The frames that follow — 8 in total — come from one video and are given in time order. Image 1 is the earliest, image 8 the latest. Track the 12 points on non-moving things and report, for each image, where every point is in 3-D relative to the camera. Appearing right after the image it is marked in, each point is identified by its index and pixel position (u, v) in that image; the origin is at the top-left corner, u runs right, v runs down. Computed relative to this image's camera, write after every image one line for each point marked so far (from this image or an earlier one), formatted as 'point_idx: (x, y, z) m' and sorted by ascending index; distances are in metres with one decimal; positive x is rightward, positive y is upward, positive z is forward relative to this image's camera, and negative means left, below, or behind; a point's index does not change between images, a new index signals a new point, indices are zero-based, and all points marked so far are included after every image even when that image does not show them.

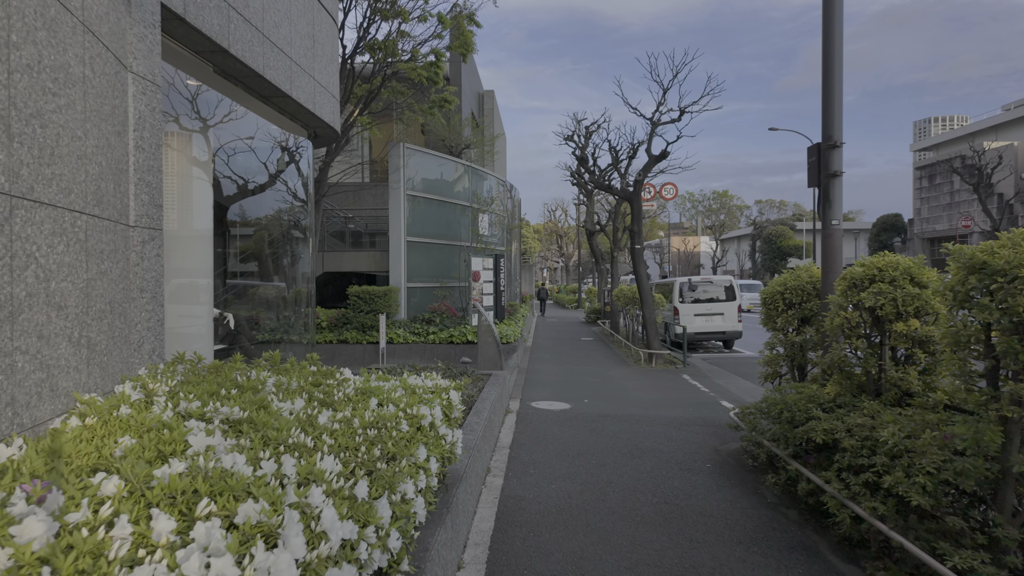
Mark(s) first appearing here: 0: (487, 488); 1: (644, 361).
0: (-0.2, -1.7, +5.2) m
1: (+3.0, -1.7, +13.5) m
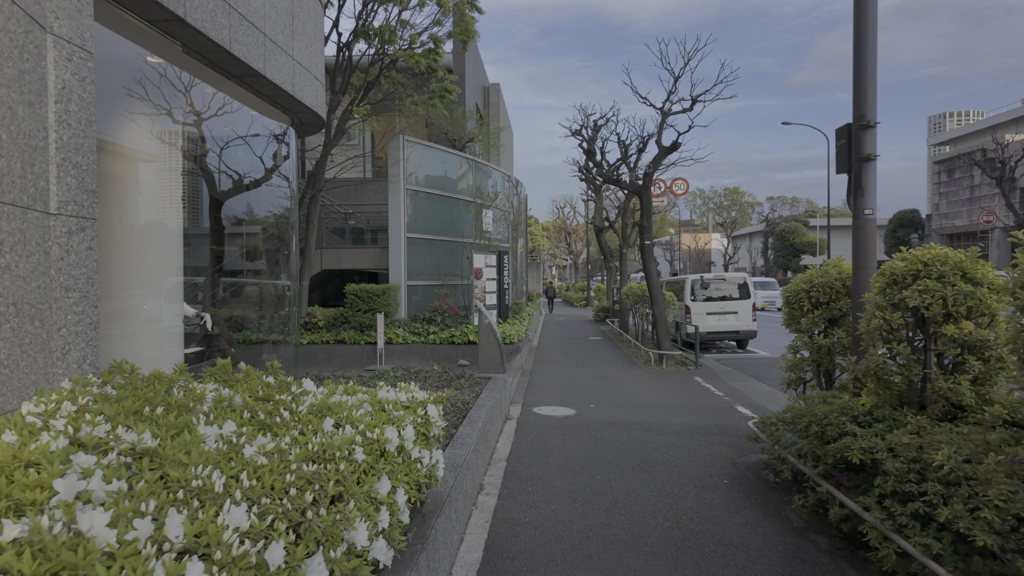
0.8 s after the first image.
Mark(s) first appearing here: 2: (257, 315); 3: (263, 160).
0: (-0.3, -1.7, +4.6) m
1: (+3.1, -1.6, +12.9) m
2: (-3.0, -0.3, +7.3) m
3: (-2.9, +1.3, +7.4) m
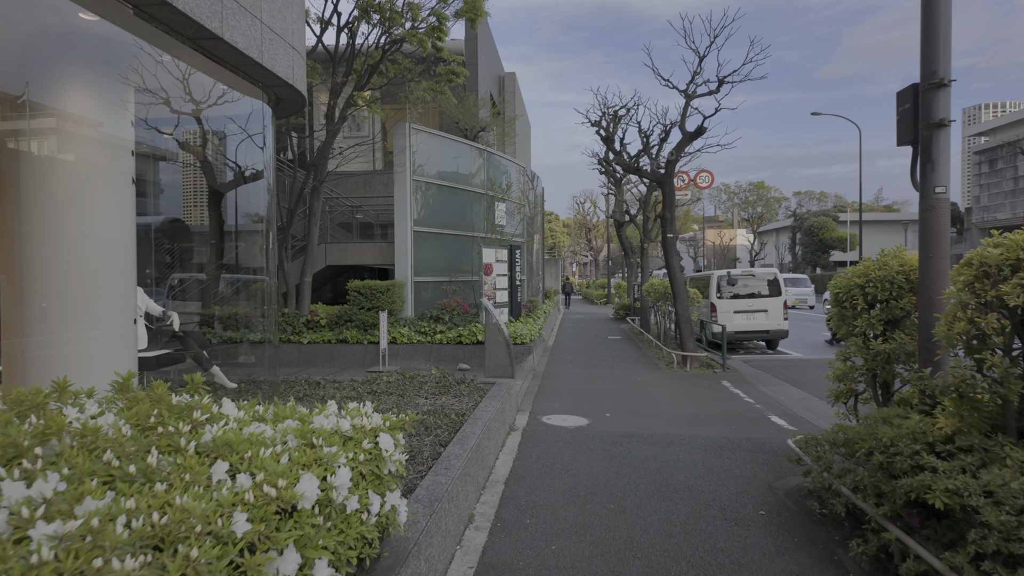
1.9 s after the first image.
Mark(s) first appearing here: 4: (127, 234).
0: (-0.3, -1.7, +3.9) m
1: (+3.4, -1.5, +12.0) m
2: (-2.9, -0.3, +6.7) m
3: (-2.9, +1.4, +6.7) m
4: (-3.1, +0.5, +4.8) m
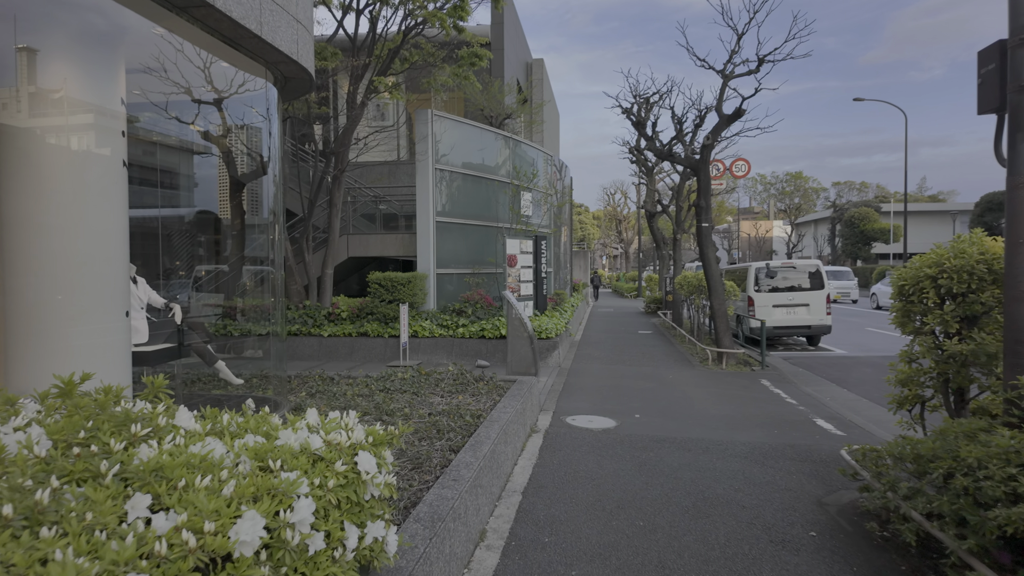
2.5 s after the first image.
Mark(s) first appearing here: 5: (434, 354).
0: (-0.2, -1.6, +3.4) m
1: (+3.9, -1.4, +11.4) m
2: (-2.7, -0.2, +6.3) m
3: (-2.6, +1.5, +6.4) m
4: (-3.0, +0.5, +4.5) m
5: (-1.4, -1.2, +10.7) m
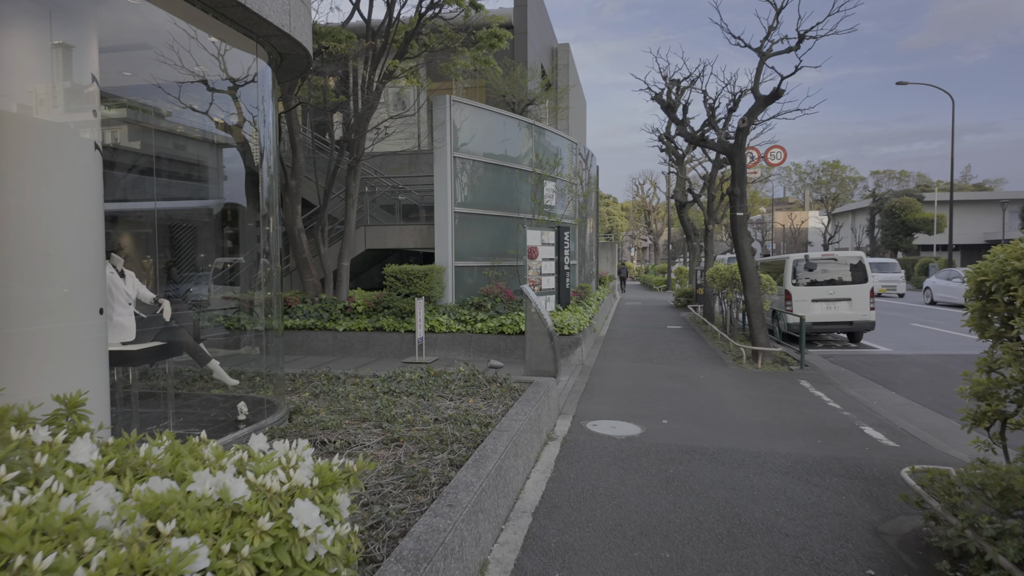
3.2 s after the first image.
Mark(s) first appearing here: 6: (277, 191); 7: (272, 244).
0: (-0.2, -1.6, +2.9) m
1: (+4.2, -1.3, +10.7) m
2: (-2.5, -0.1, +5.9) m
3: (-2.5, +1.5, +6.0) m
4: (-2.9, +0.6, +4.1) m
5: (-1.1, -1.1, +10.3) m
6: (-2.5, +1.0, +6.2) m
7: (-2.5, +0.5, +6.1) m
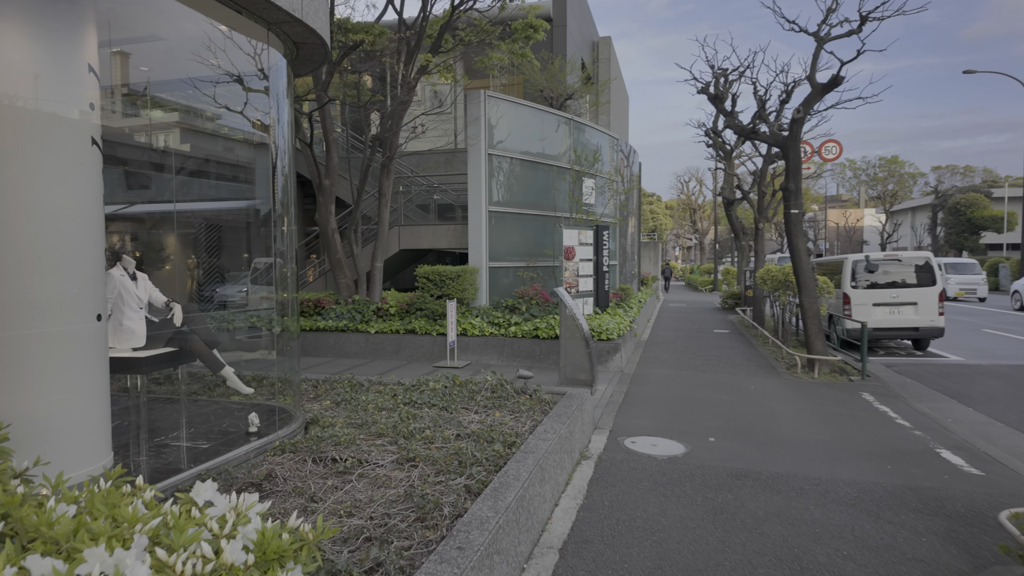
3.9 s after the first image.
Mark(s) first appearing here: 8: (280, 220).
0: (-0.1, -1.7, +2.5) m
1: (+4.8, -1.3, +9.9) m
2: (-2.3, -0.1, +5.7) m
3: (-2.2, +1.5, +5.7) m
4: (-2.7, +0.5, +3.8) m
5: (-0.5, -1.1, +9.9) m
6: (-2.2, +1.0, +5.9) m
7: (-2.2, +0.4, +5.8) m
8: (-2.2, +0.6, +5.6) m
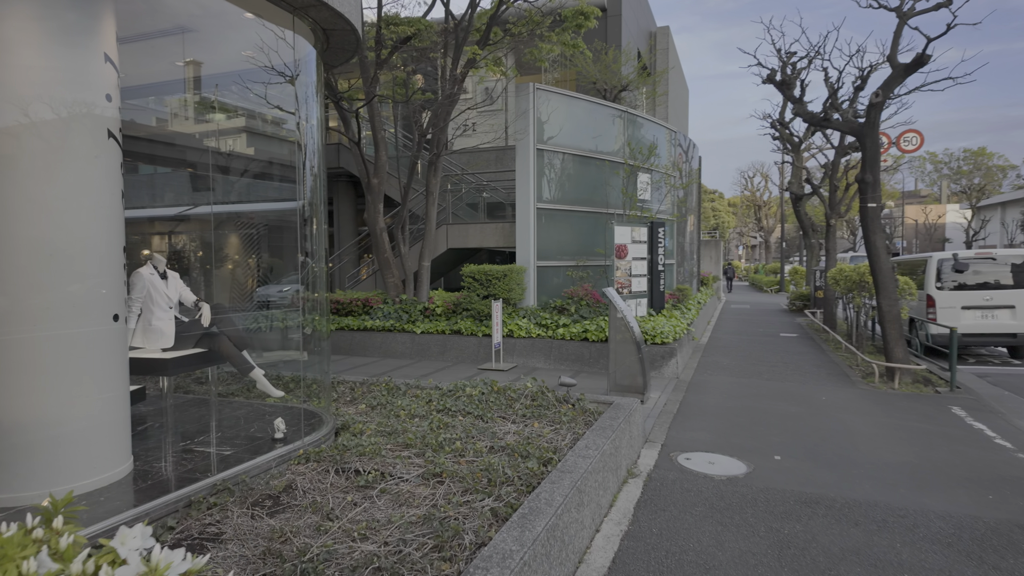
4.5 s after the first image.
0: (-0.1, -1.7, +2.1) m
1: (+5.6, -1.4, +9.0) m
2: (-1.9, -0.1, +5.5) m
3: (-1.8, +1.5, +5.5) m
4: (-2.5, +0.5, +3.7) m
5: (+0.3, -1.1, +9.5) m
6: (-1.8, +1.0, +5.7) m
7: (-1.8, +0.4, +5.6) m
8: (-1.8, +0.6, +5.4) m
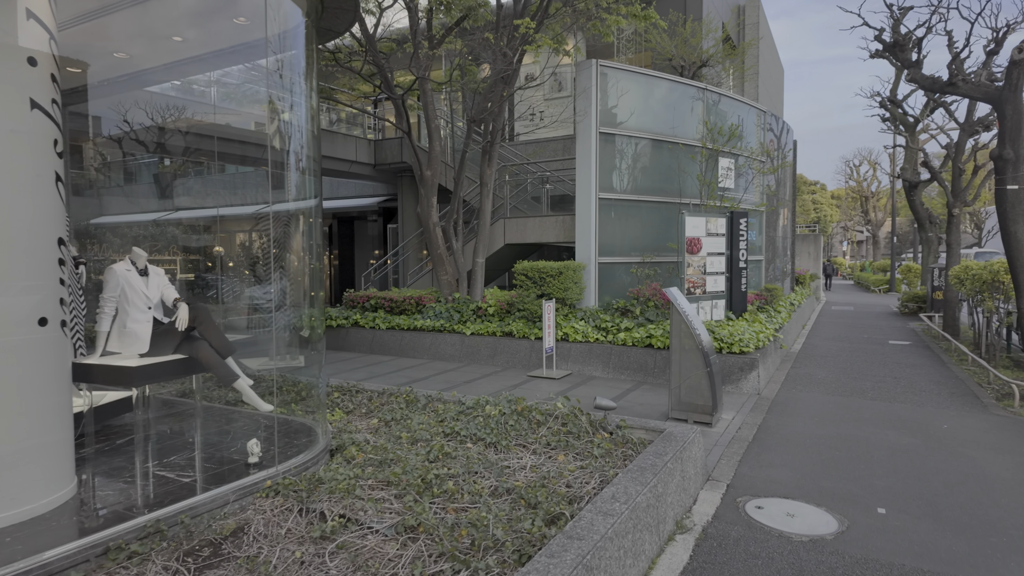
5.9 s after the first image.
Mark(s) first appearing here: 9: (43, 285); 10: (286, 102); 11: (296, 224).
0: (-0.3, -1.7, +1.3) m
1: (+6.3, -1.4, +7.3) m
2: (-1.6, -0.1, +4.8) m
3: (-1.6, +1.5, +4.8) m
4: (-2.5, +0.5, +3.1) m
5: (+1.1, -1.1, +8.5) m
6: (-1.5, +1.0, +5.1) m
7: (-1.5, +0.4, +4.9) m
8: (-1.6, +0.7, +4.7) m
9: (-2.5, 0.0, +3.2) m
10: (-1.7, +1.5, +4.6) m
11: (-1.6, +0.6, +4.7) m
